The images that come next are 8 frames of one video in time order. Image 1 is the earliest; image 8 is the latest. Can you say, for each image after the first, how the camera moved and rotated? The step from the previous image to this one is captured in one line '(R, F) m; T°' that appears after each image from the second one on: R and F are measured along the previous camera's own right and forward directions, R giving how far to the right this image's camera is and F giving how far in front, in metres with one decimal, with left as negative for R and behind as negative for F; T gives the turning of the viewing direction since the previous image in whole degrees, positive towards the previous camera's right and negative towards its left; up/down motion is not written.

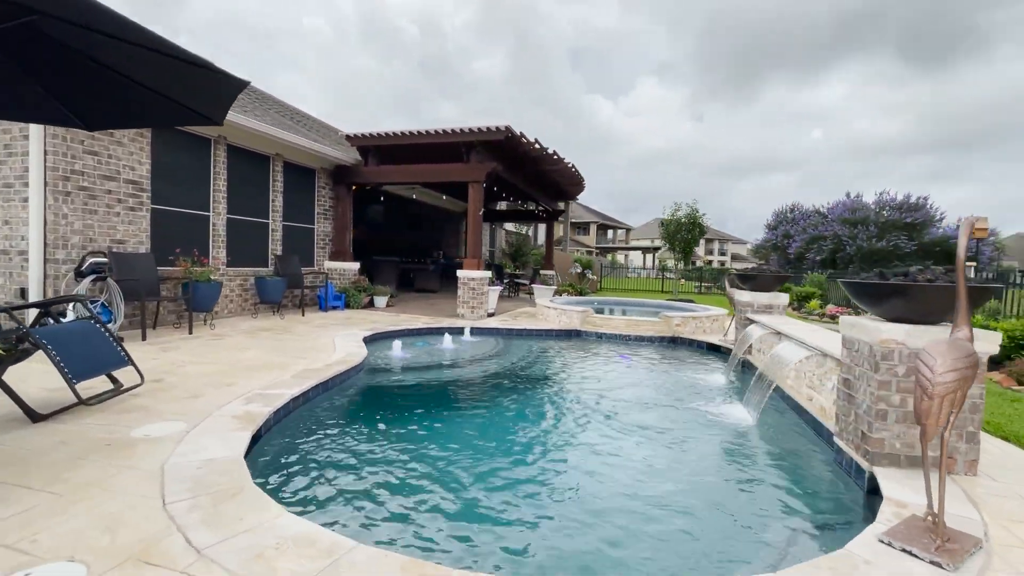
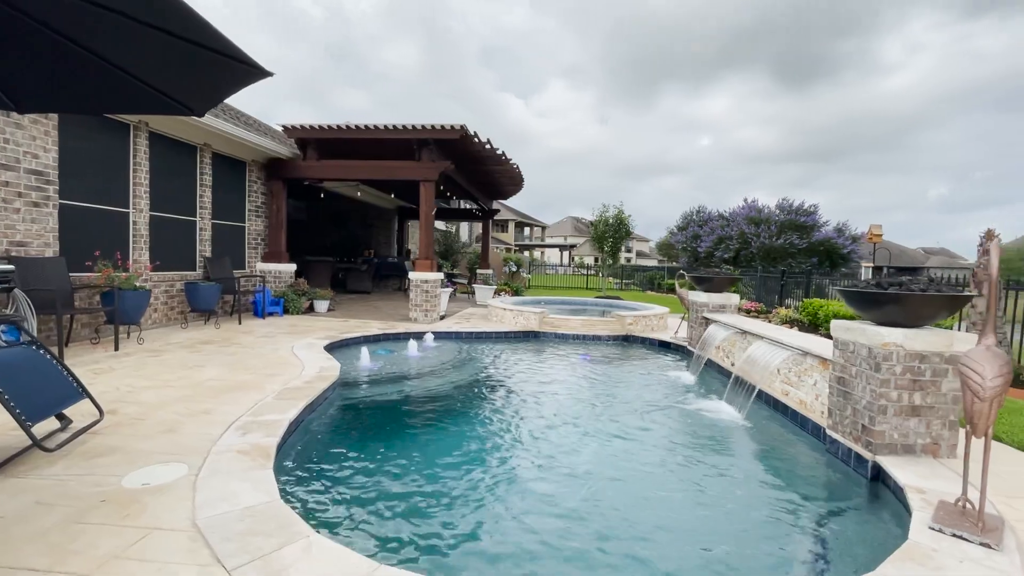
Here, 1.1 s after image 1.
(-0.9, +0.2) m; +10°
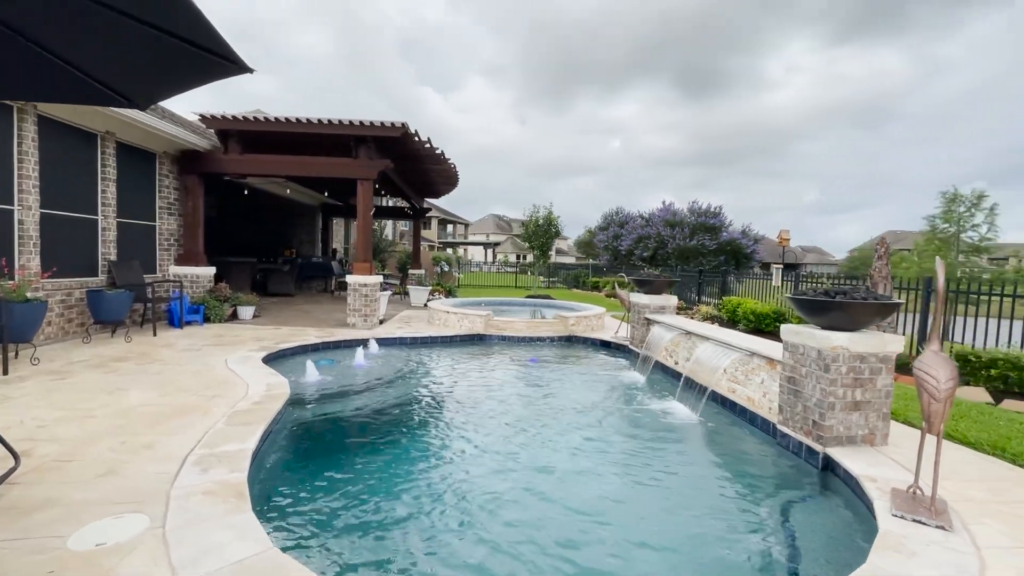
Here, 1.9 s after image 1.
(-0.5, +0.1) m; +9°
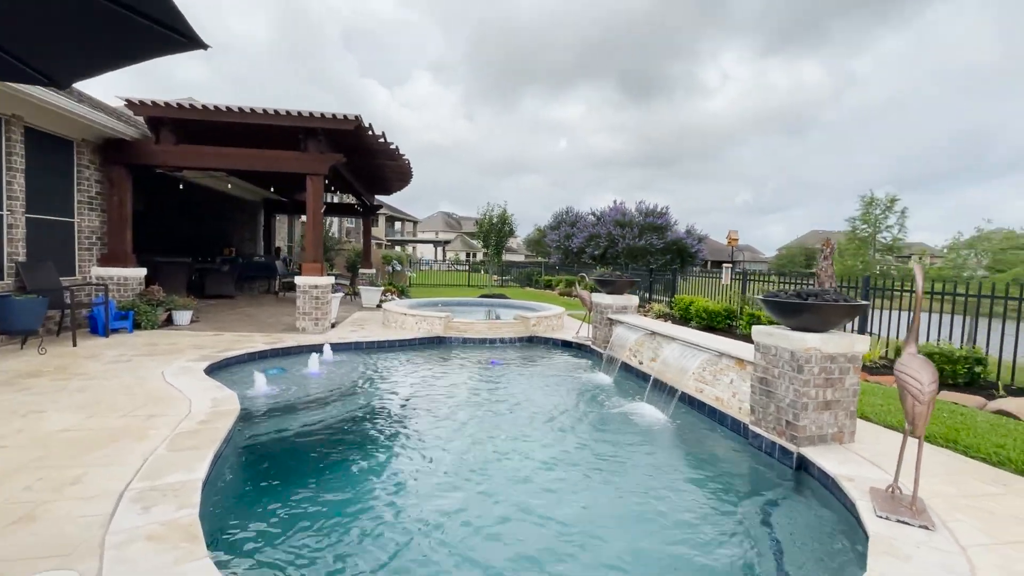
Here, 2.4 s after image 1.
(-0.2, +0.2) m; +6°
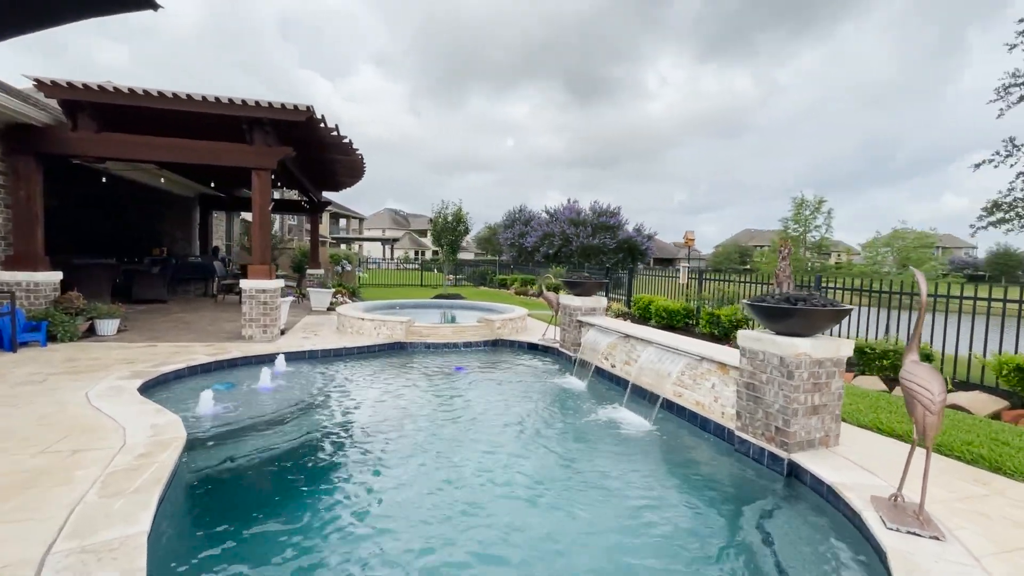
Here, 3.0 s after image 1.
(-0.3, +0.3) m; +6°
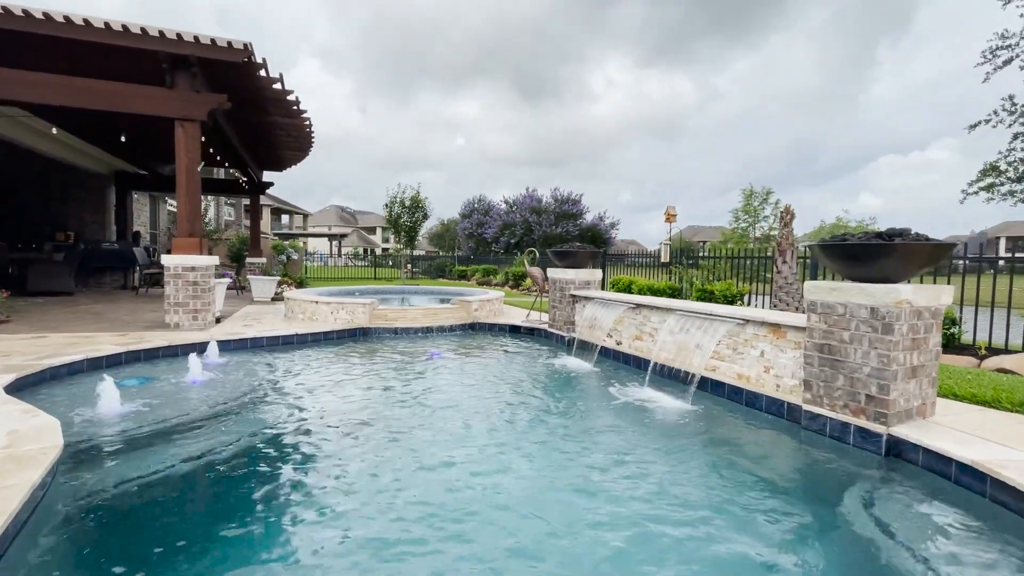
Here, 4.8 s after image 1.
(-0.5, +1.1) m; +6°
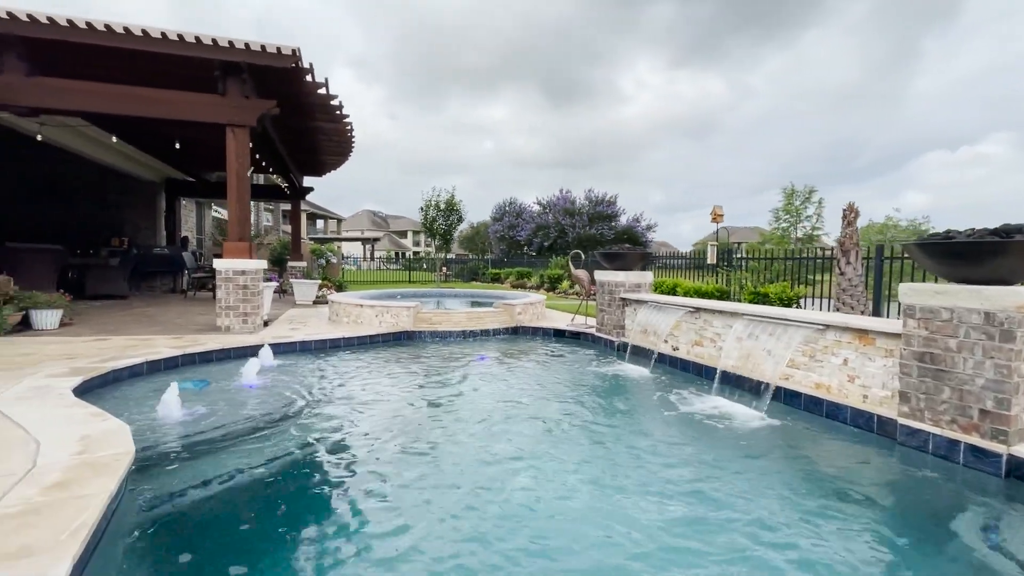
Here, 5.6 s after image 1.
(-0.3, +0.2) m; -3°
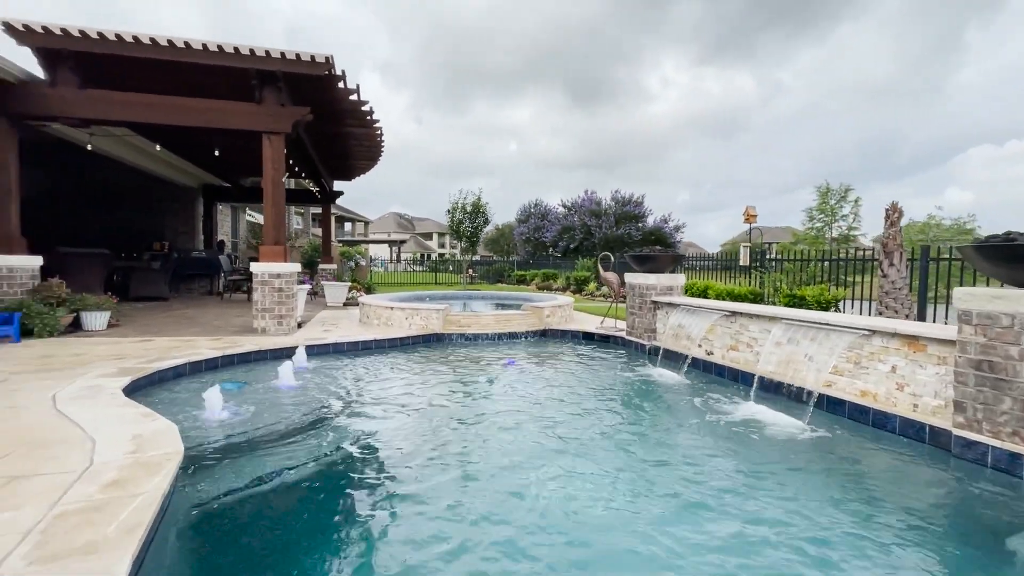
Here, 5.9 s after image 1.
(-0.1, 0.0) m; -3°
